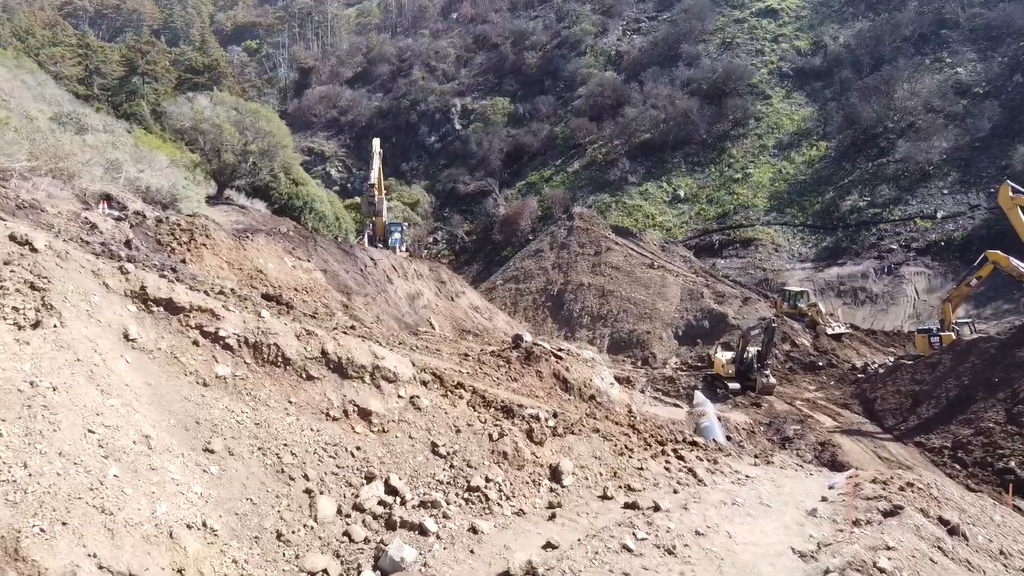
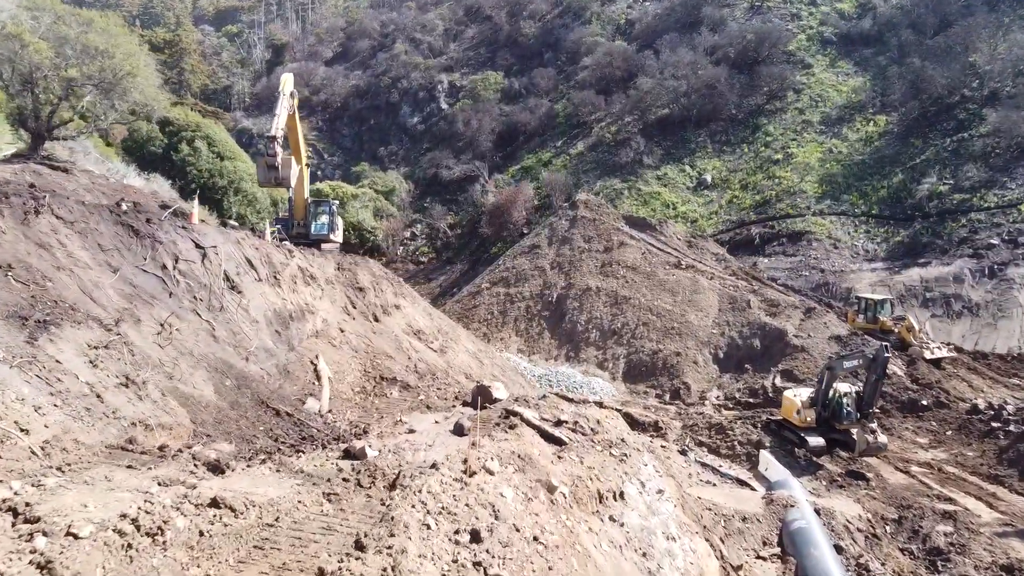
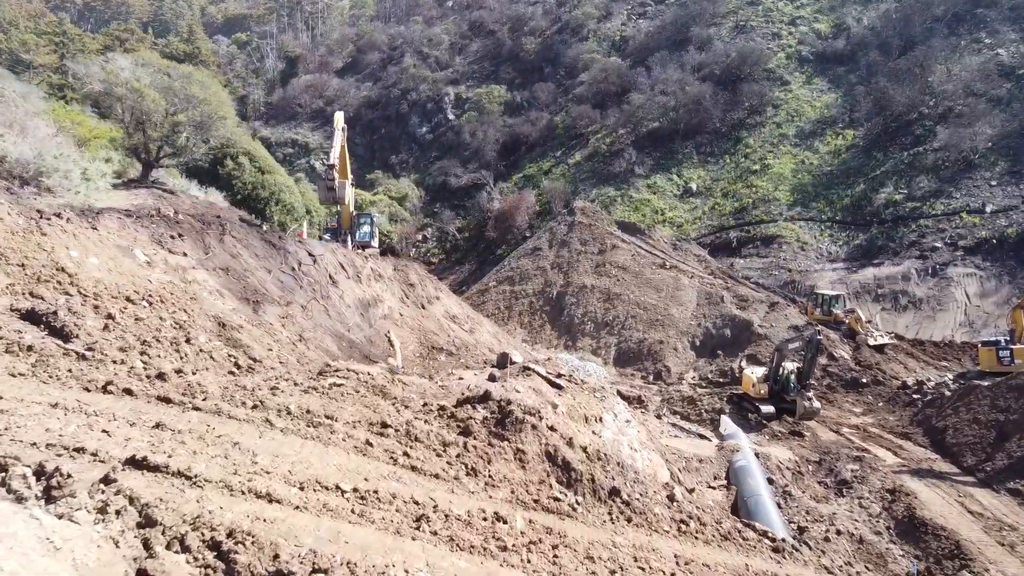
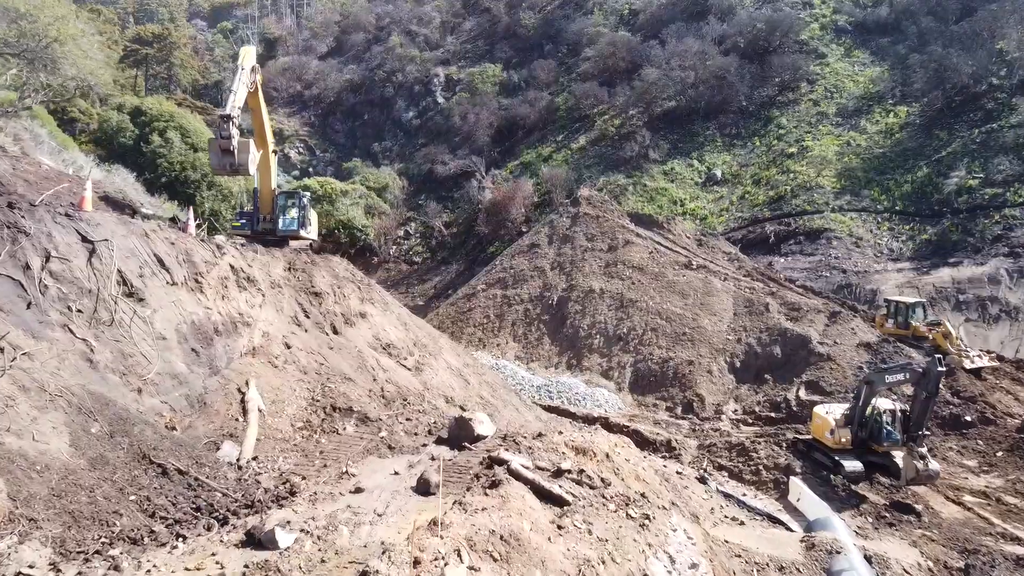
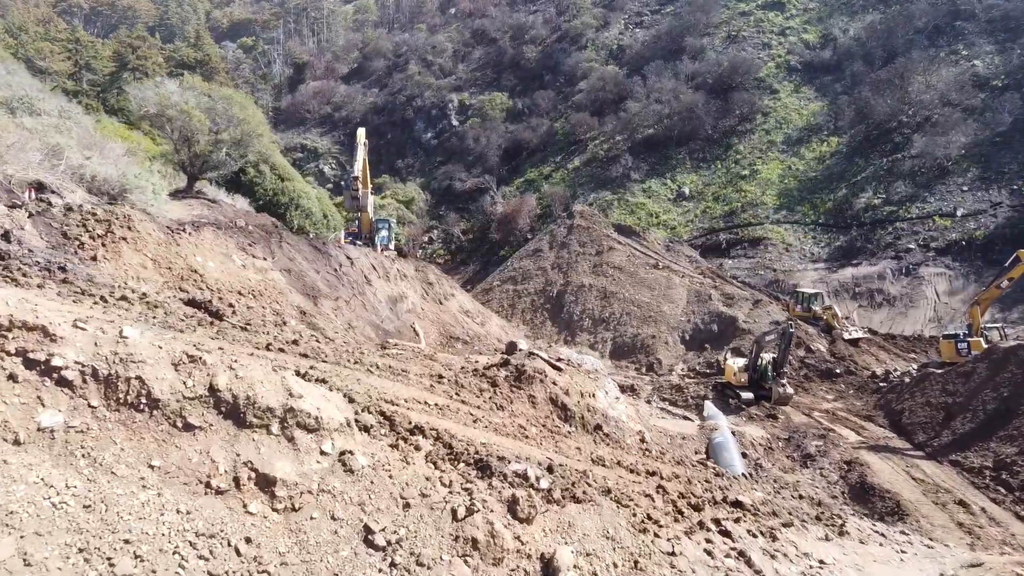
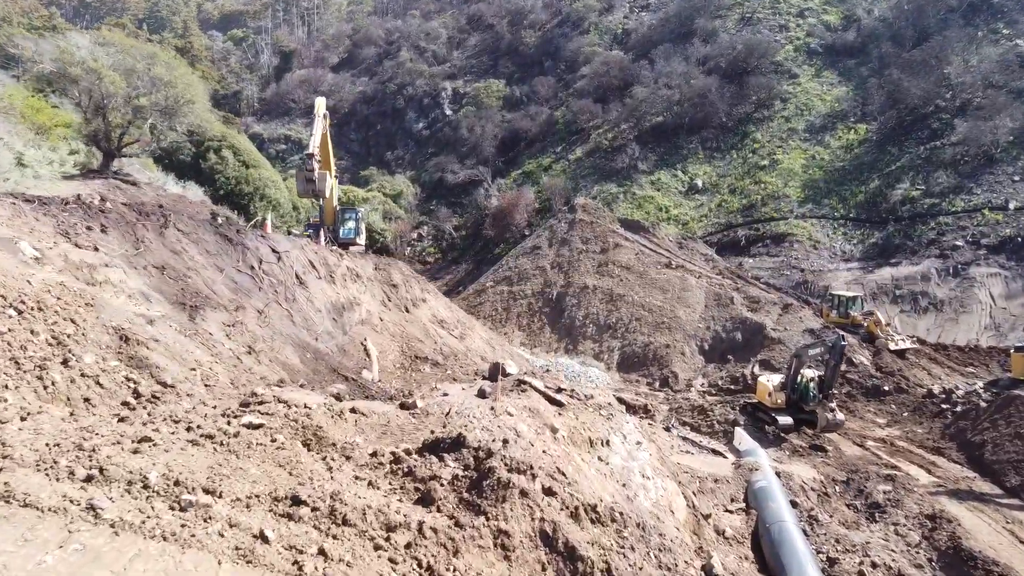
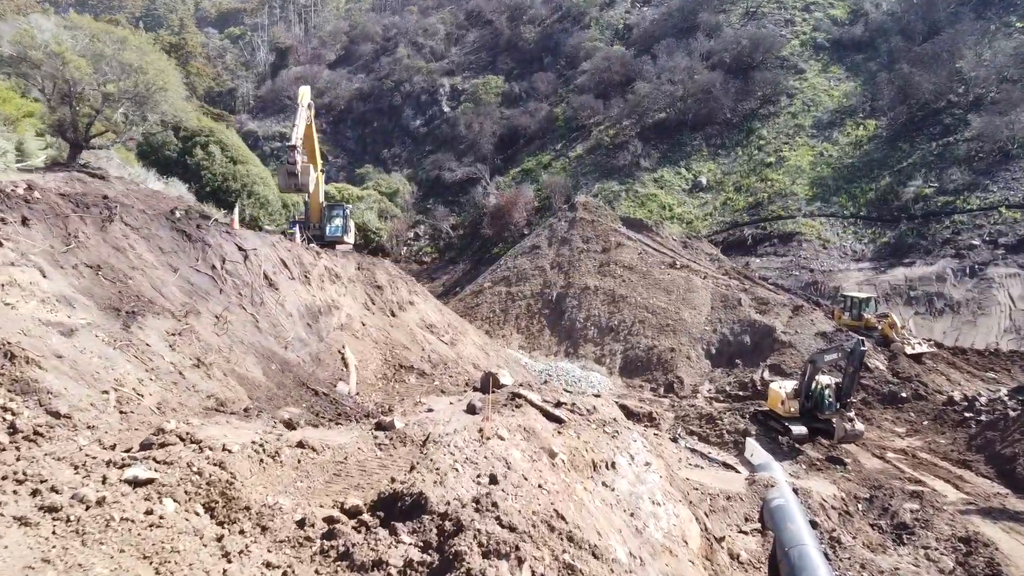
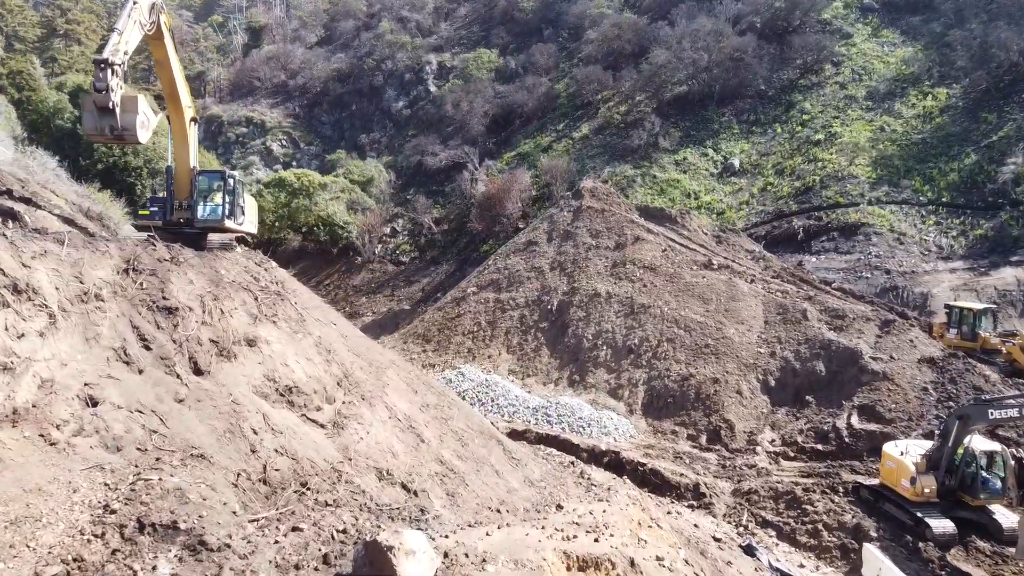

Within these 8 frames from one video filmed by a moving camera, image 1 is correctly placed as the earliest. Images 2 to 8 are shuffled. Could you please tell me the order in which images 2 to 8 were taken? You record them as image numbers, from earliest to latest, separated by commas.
5, 3, 6, 7, 2, 4, 8
